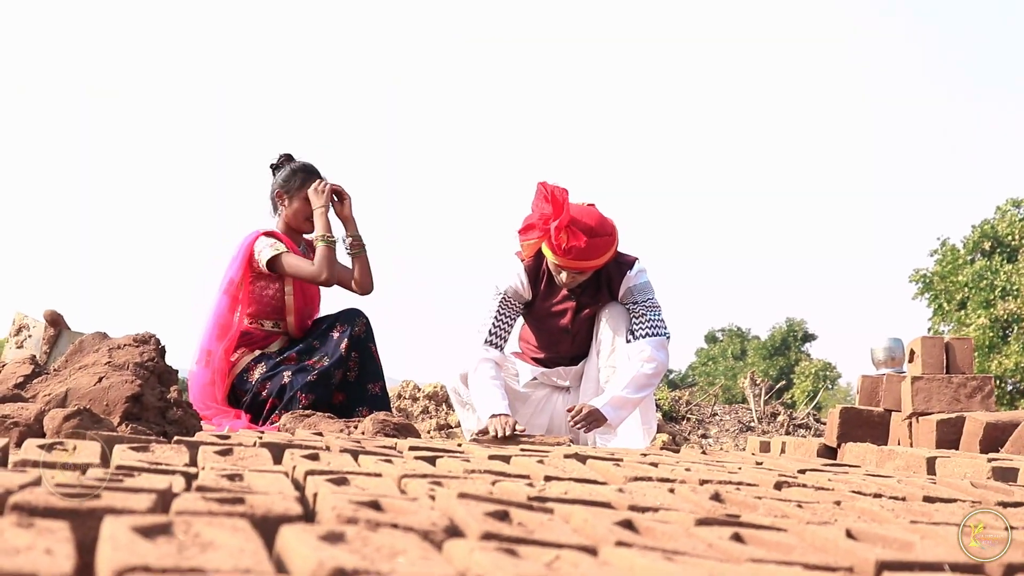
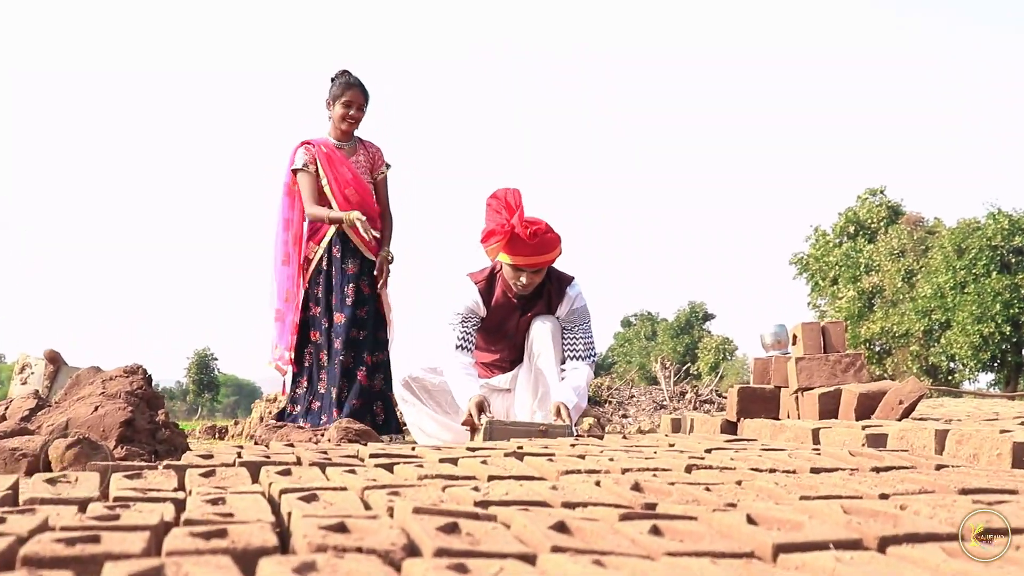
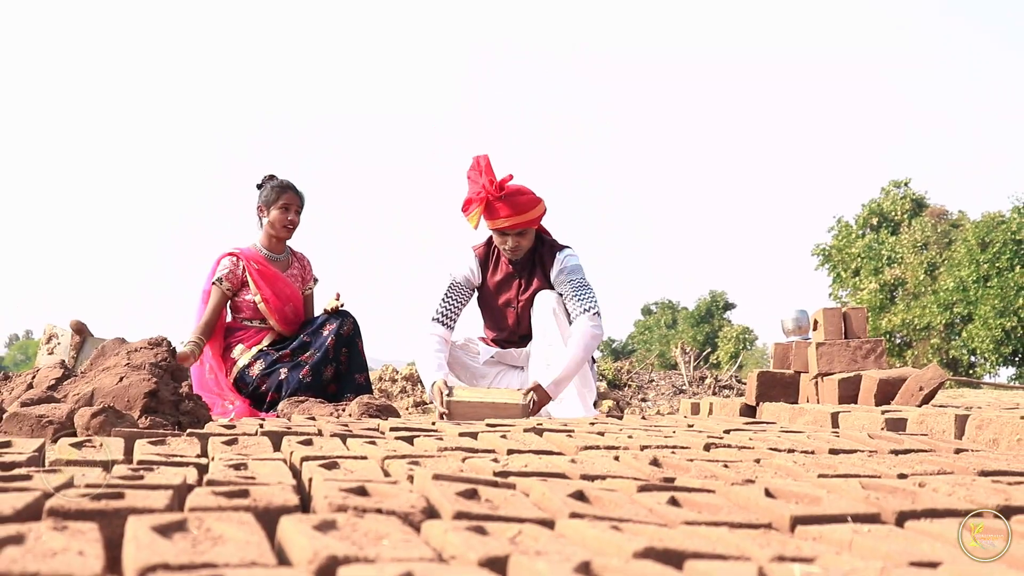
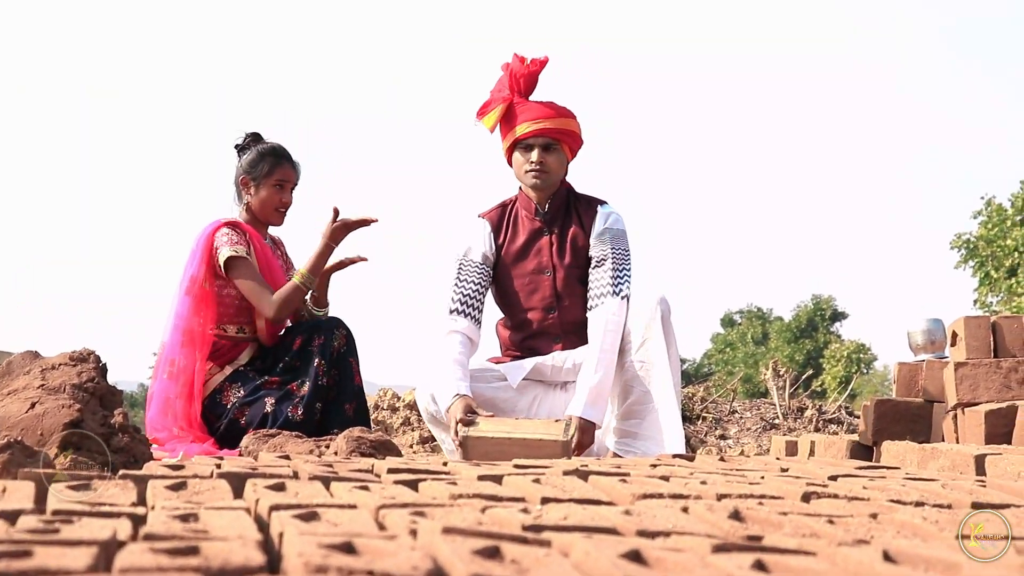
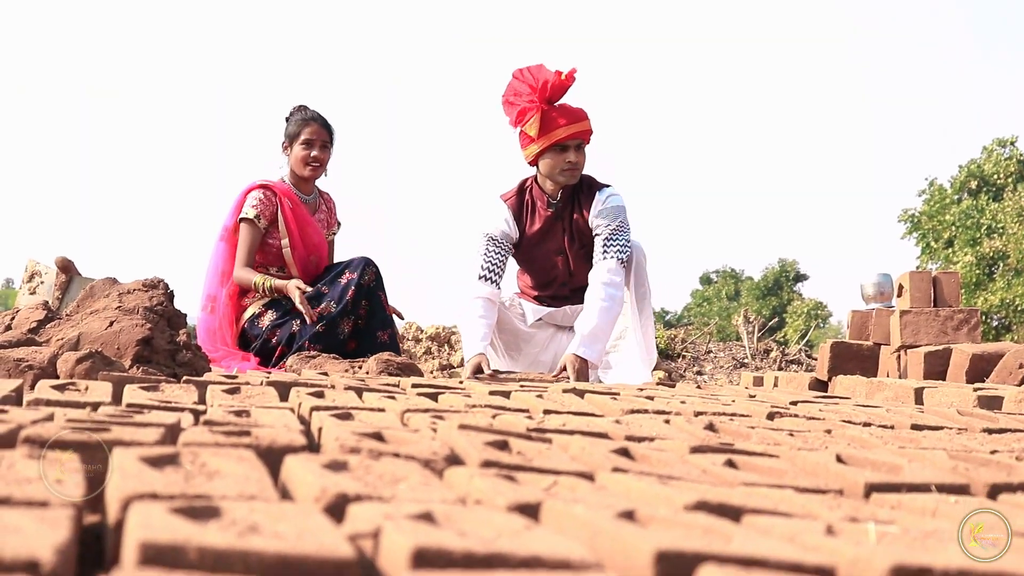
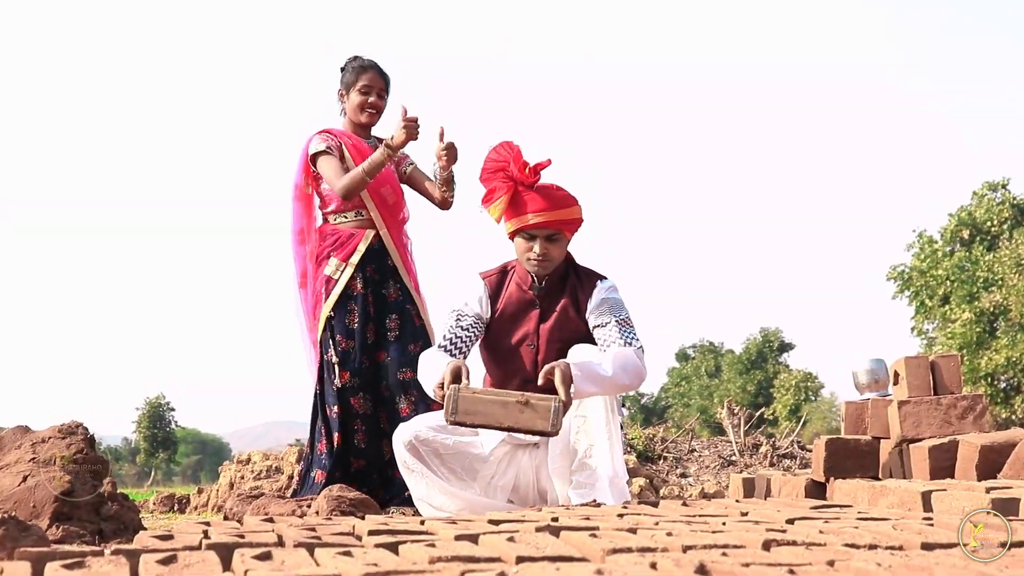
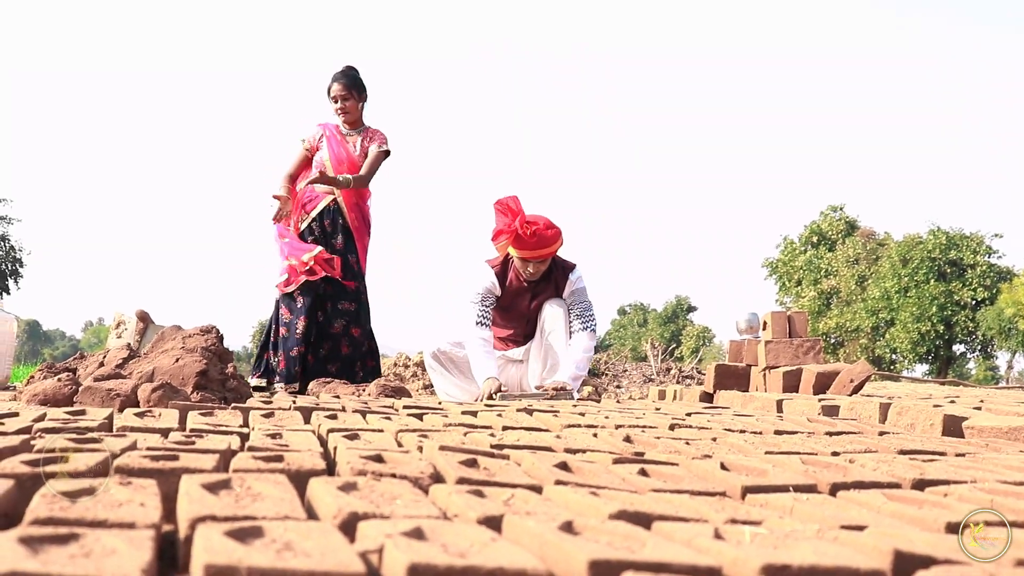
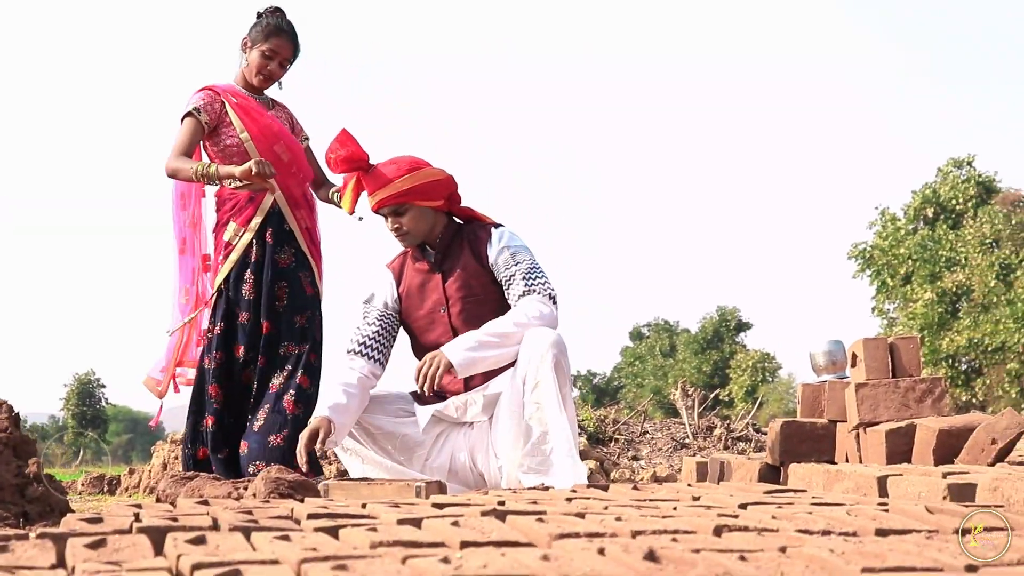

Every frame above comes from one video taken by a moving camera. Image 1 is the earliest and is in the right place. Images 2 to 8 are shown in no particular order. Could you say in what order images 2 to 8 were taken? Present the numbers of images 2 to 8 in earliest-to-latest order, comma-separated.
5, 4, 3, 7, 2, 6, 8
